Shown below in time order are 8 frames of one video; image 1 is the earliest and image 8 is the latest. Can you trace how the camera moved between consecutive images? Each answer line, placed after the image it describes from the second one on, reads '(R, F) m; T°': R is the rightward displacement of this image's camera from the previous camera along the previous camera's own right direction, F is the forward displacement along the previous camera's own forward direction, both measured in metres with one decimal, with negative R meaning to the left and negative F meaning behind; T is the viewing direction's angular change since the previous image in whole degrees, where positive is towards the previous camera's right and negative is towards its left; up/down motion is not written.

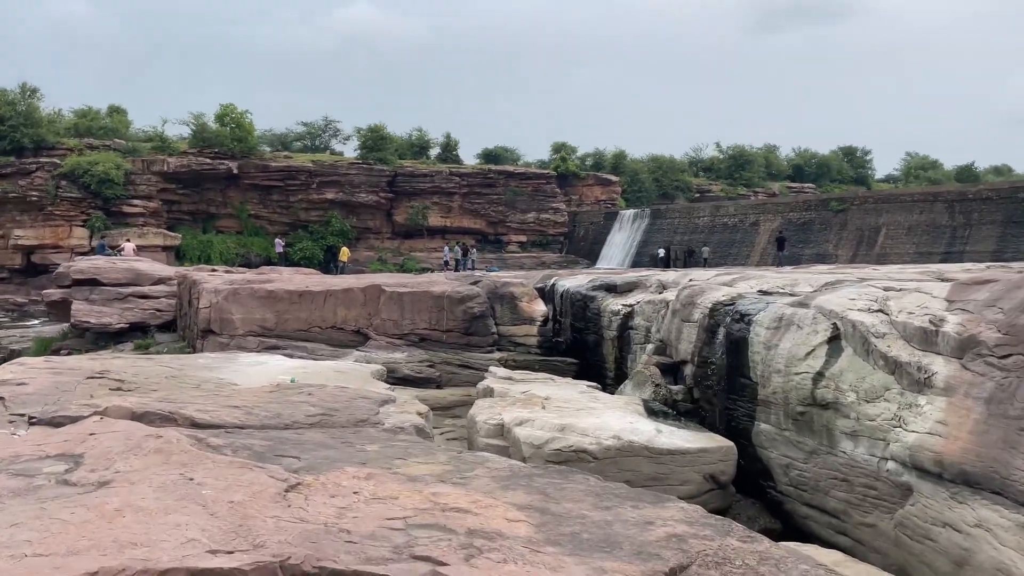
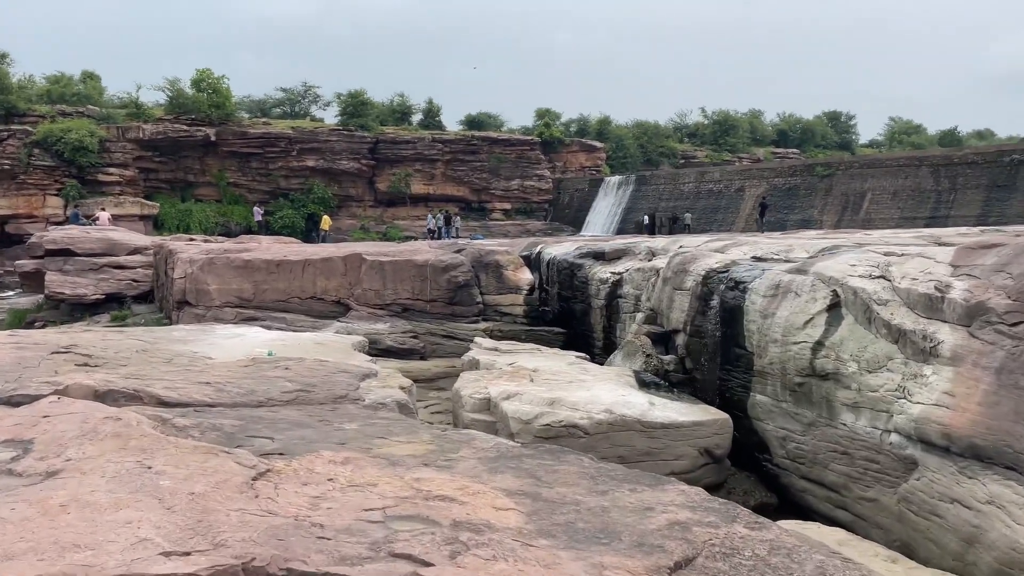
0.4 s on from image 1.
(0.0, +0.3) m; +1°
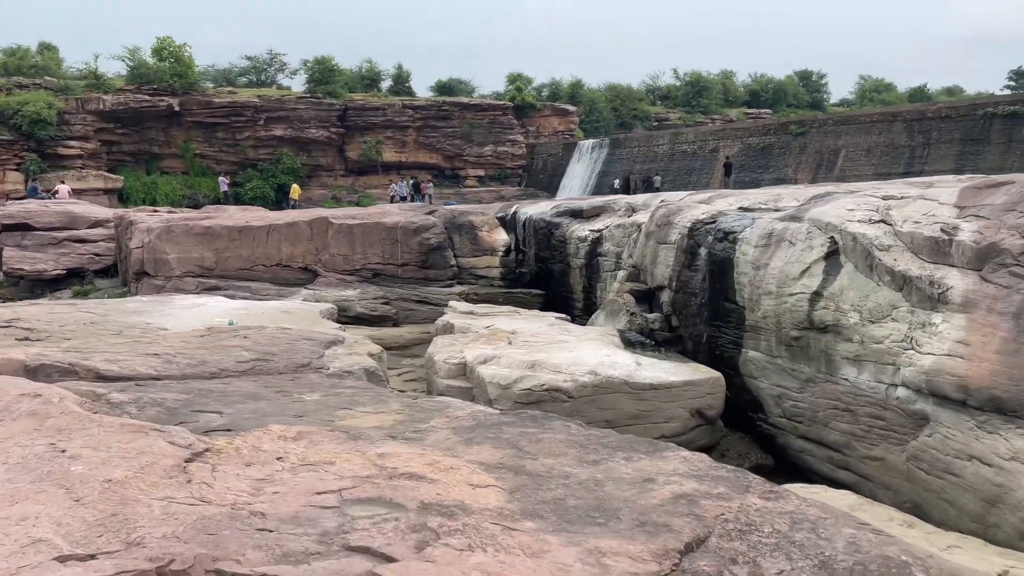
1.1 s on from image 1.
(0.0, +0.5) m; +2°
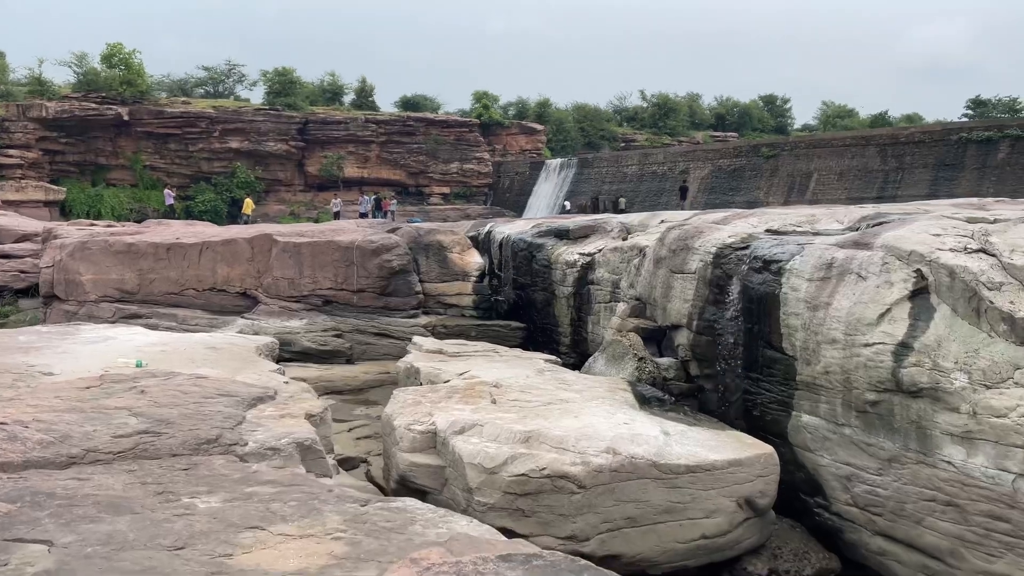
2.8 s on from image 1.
(-0.1, +1.4) m; +3°
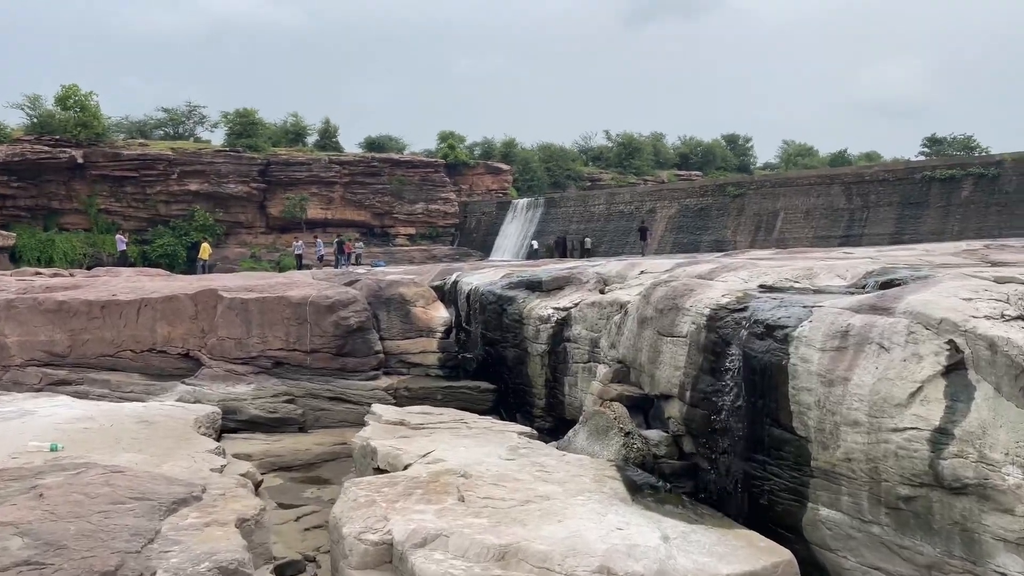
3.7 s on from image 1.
(0.0, +0.7) m; +2°
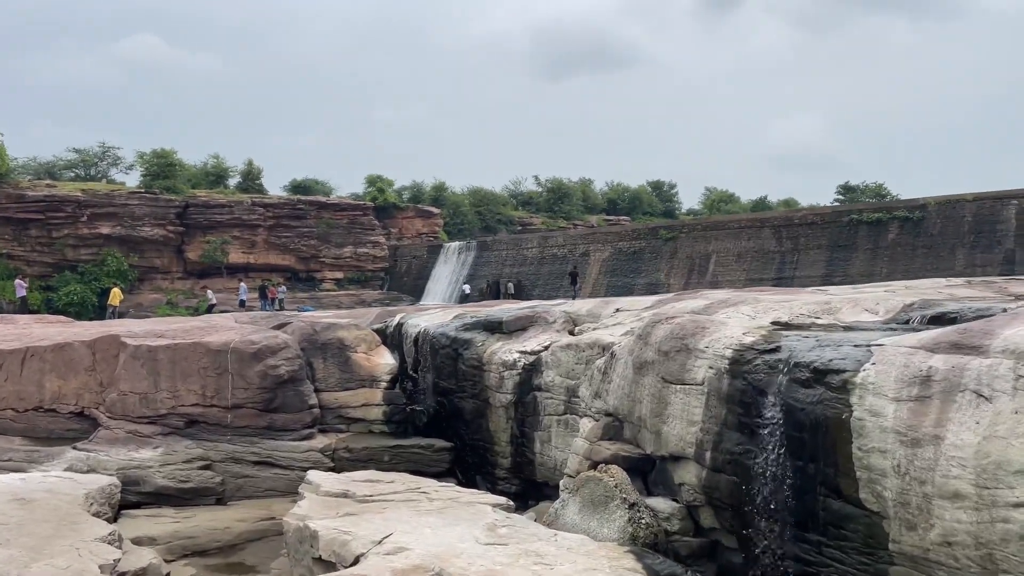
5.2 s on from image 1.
(-0.3, +1.0) m; +5°
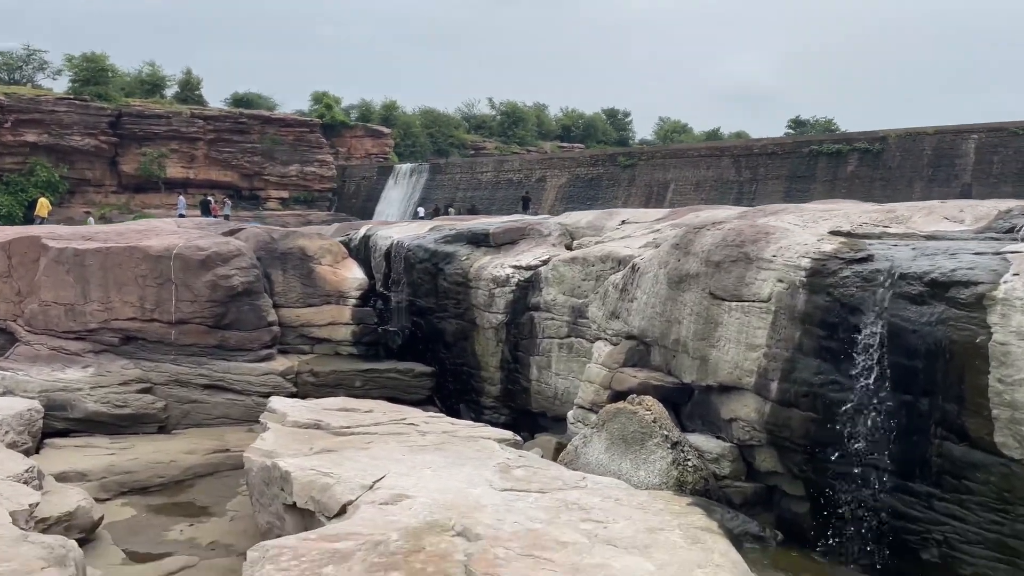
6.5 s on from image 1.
(-0.3, +0.9) m; +4°
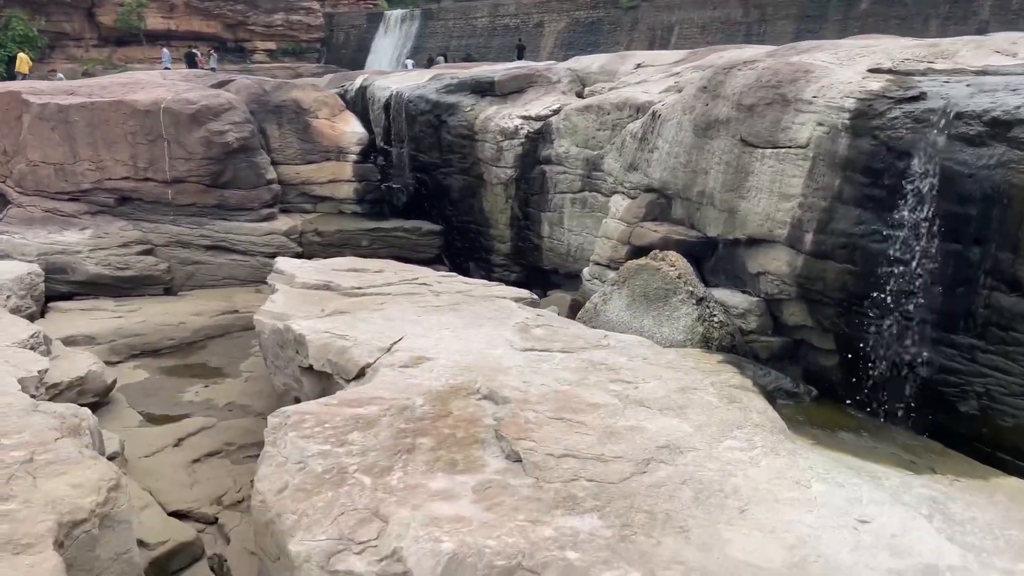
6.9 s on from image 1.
(-0.1, +0.2) m; 0°
